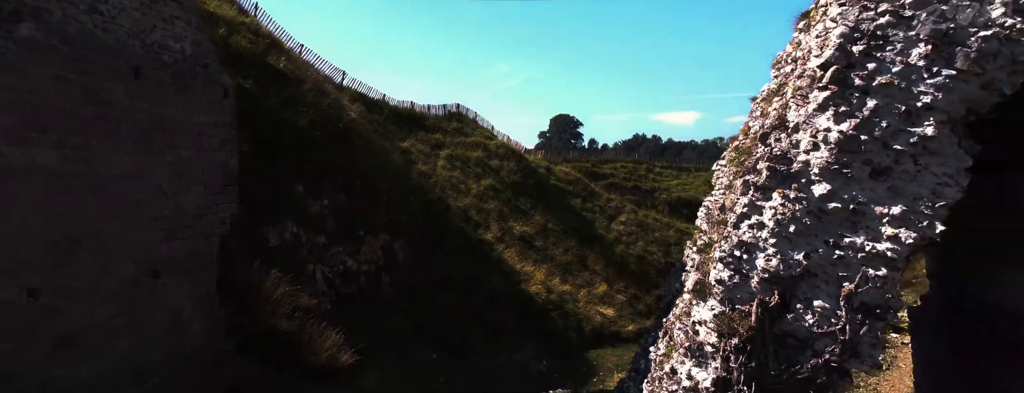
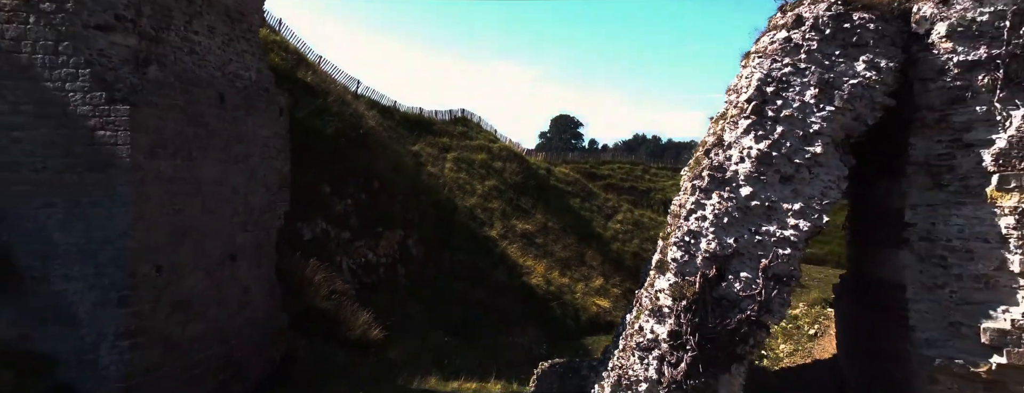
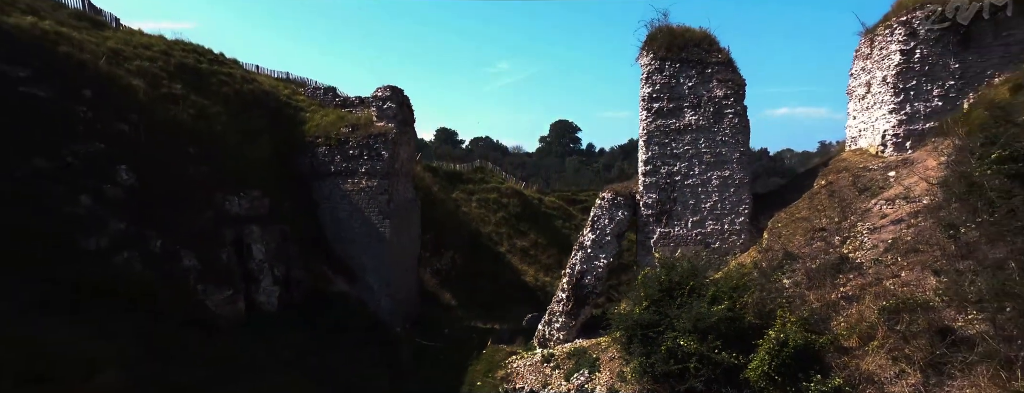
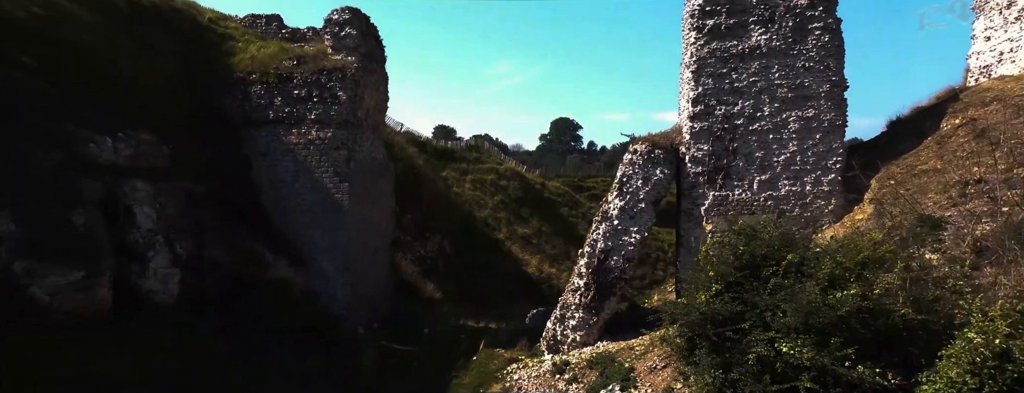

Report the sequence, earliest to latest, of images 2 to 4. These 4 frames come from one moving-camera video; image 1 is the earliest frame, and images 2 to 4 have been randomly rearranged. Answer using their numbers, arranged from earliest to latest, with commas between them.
2, 4, 3
